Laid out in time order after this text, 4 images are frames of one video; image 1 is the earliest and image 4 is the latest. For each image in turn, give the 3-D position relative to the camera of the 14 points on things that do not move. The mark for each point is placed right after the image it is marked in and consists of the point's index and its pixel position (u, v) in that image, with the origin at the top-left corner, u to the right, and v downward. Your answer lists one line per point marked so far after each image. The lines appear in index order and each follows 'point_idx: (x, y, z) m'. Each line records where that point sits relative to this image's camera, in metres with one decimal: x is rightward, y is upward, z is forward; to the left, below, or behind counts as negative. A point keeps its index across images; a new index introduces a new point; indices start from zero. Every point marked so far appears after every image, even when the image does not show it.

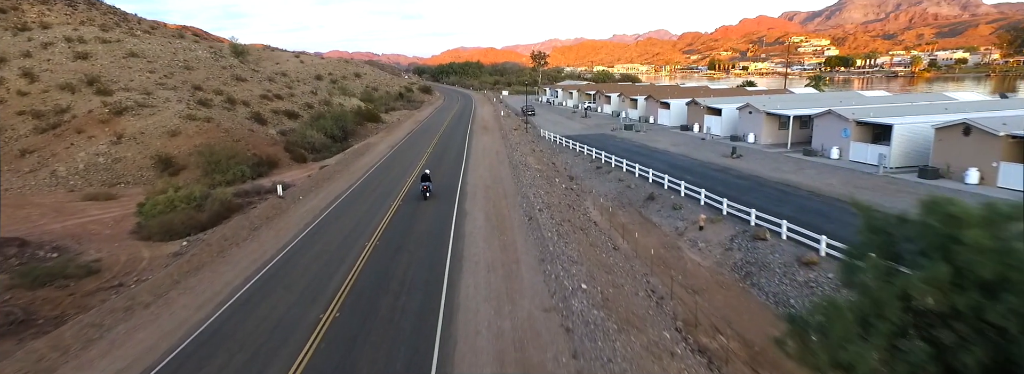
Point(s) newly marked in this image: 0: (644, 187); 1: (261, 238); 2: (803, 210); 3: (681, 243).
0: (+5.3, -0.1, +18.4) m
1: (-6.5, -1.3, +11.9) m
2: (+8.8, -0.7, +14.0) m
3: (+4.8, -1.6, +13.0) m
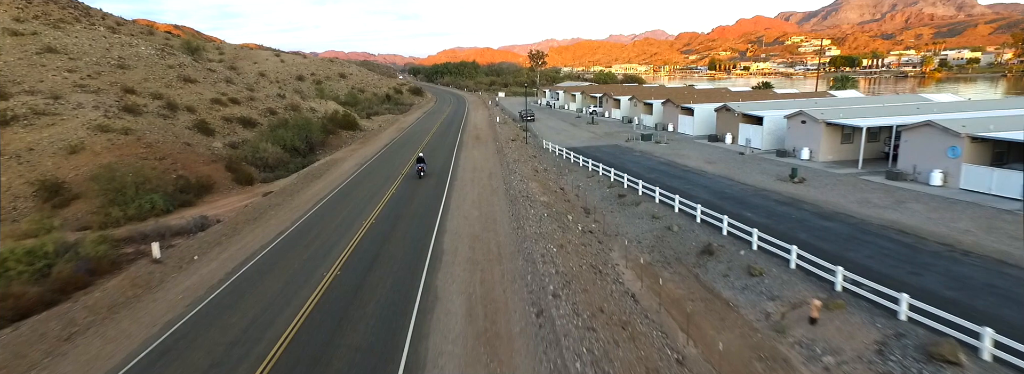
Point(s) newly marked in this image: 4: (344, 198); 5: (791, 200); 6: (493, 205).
0: (+5.3, -1.3, +13.3) m
1: (-6.6, -2.5, +6.7) m
2: (+8.8, -1.9, +8.9) m
3: (+4.7, -2.8, +7.9) m
4: (-6.0, -0.4, +16.2) m
5: (+9.3, -0.4, +15.4) m
6: (-0.6, -0.6, +14.8) m
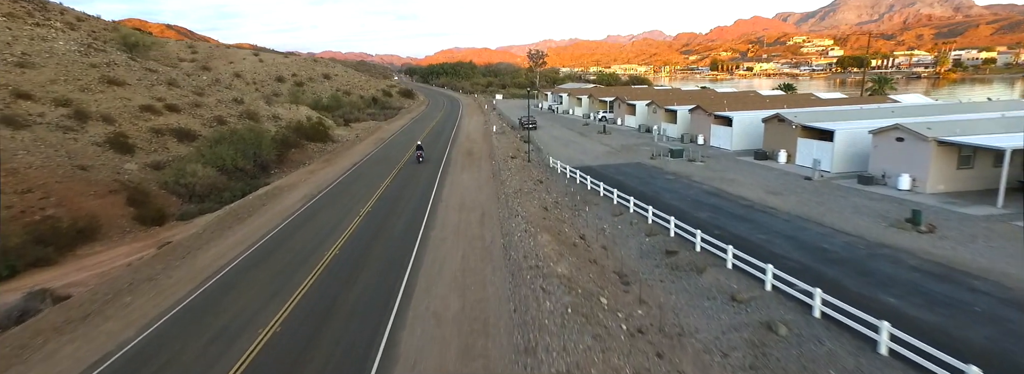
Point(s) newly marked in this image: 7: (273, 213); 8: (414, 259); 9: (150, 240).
0: (+5.3, -2.6, +7.9) m
1: (-6.5, -3.9, +1.3) m
2: (+8.8, -3.3, +3.5) m
3: (+4.8, -4.2, +2.5) m
4: (-5.9, -1.8, +10.7) m
5: (+9.3, -1.8, +10.0) m
6: (-0.6, -2.0, +9.3) m
7: (-8.2, -0.9, +15.7) m
8: (-2.3, -1.7, +10.8) m
9: (-11.1, -1.6, +14.1) m
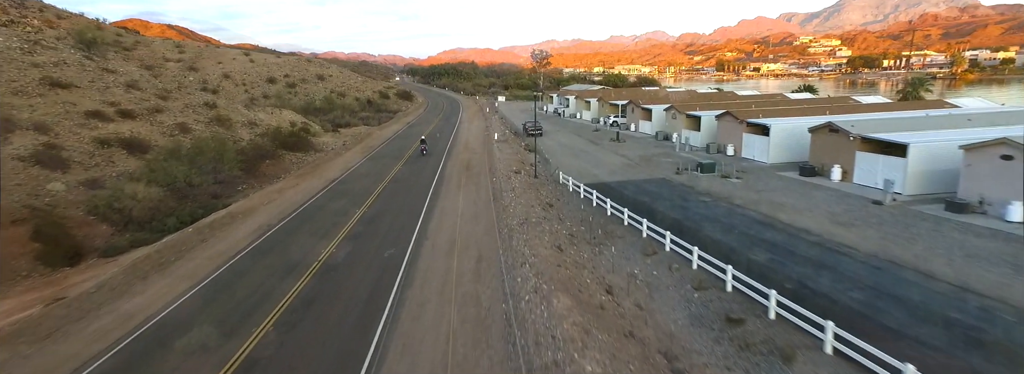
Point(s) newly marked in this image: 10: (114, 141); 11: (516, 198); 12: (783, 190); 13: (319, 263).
0: (+5.4, -3.5, +4.6) m
1: (-6.4, -4.7, -2.0) m
2: (+8.9, -4.1, +0.2) m
3: (+4.9, -5.0, -0.8) m
4: (-5.8, -2.6, +7.5) m
5: (+9.4, -2.6, +6.7) m
6: (-0.5, -2.8, +6.1) m
7: (-8.0, -1.7, +12.4) m
8: (-2.2, -2.5, +7.6) m
9: (-11.0, -2.5, +10.9) m
10: (-17.0, +2.0, +19.6) m
11: (+0.1, -0.3, +17.0) m
12: (+10.2, -0.1, +17.2) m
13: (-4.8, -1.8, +11.7) m
